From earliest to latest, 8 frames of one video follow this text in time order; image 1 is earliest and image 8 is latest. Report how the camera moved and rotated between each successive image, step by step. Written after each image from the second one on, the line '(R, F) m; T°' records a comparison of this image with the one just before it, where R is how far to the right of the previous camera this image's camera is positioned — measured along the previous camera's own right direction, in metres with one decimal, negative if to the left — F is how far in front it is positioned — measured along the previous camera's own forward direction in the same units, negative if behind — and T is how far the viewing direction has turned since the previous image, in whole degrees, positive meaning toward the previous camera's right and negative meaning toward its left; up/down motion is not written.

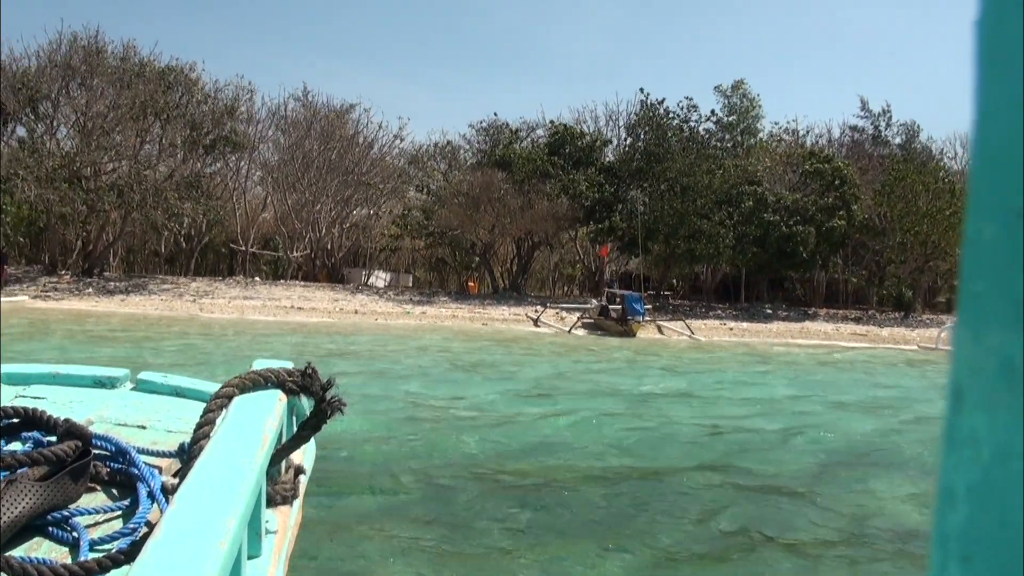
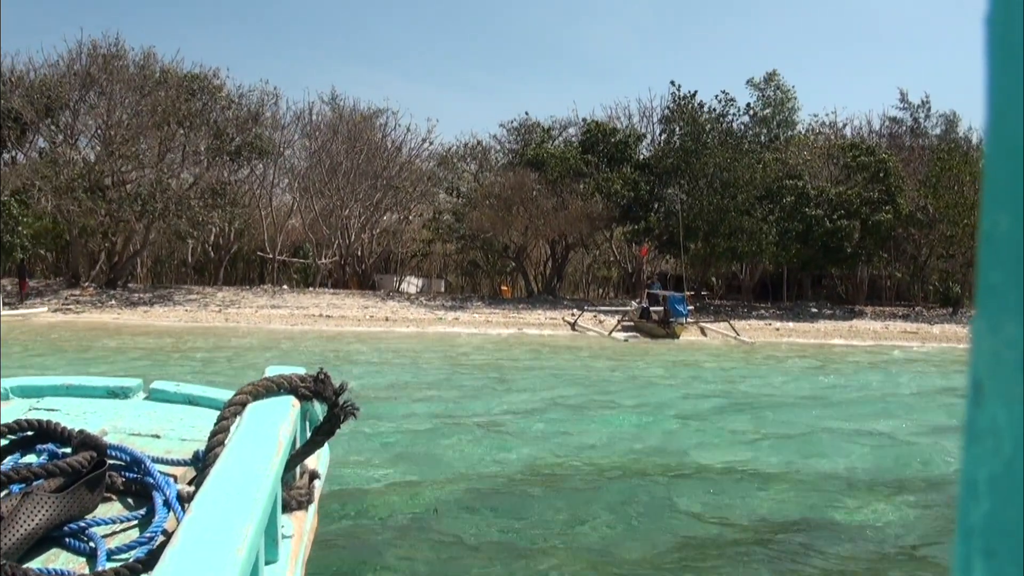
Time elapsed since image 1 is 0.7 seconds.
(0.0, +0.7) m; -2°
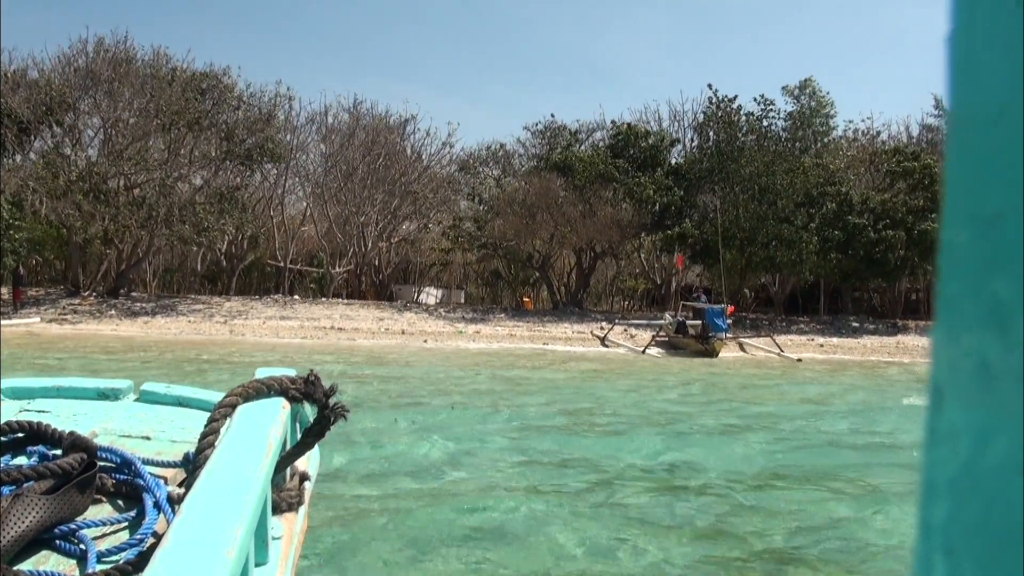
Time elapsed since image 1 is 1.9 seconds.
(-0.1, +1.2) m; -1°
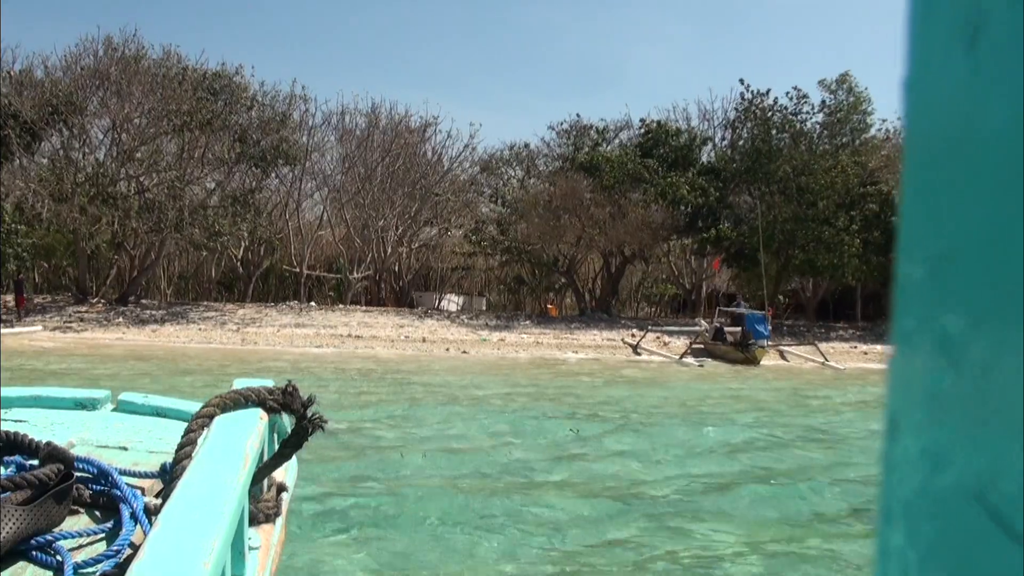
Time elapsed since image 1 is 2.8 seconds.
(-0.1, +0.9) m; -1°
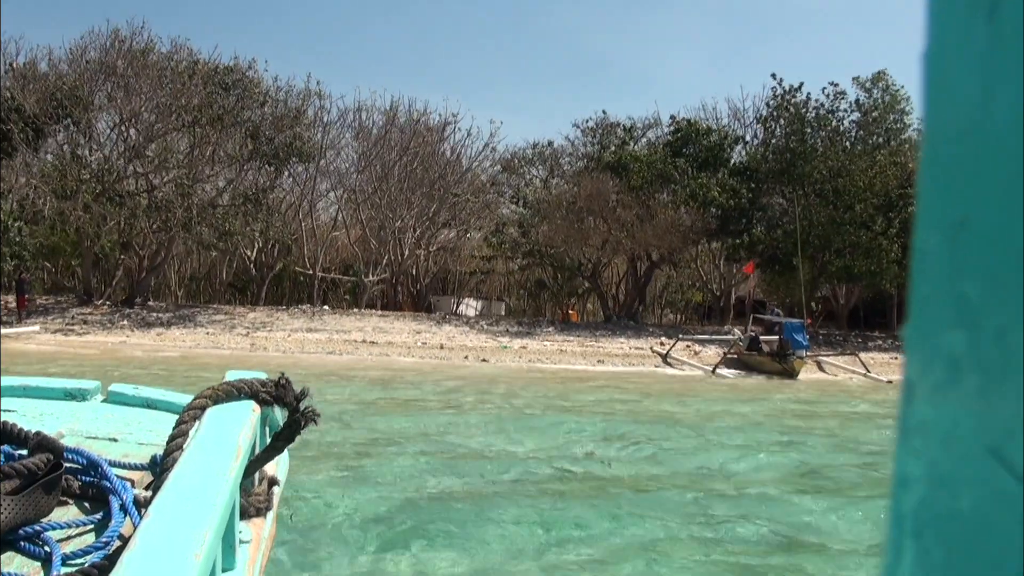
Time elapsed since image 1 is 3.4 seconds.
(-0.1, +0.8) m; -1°
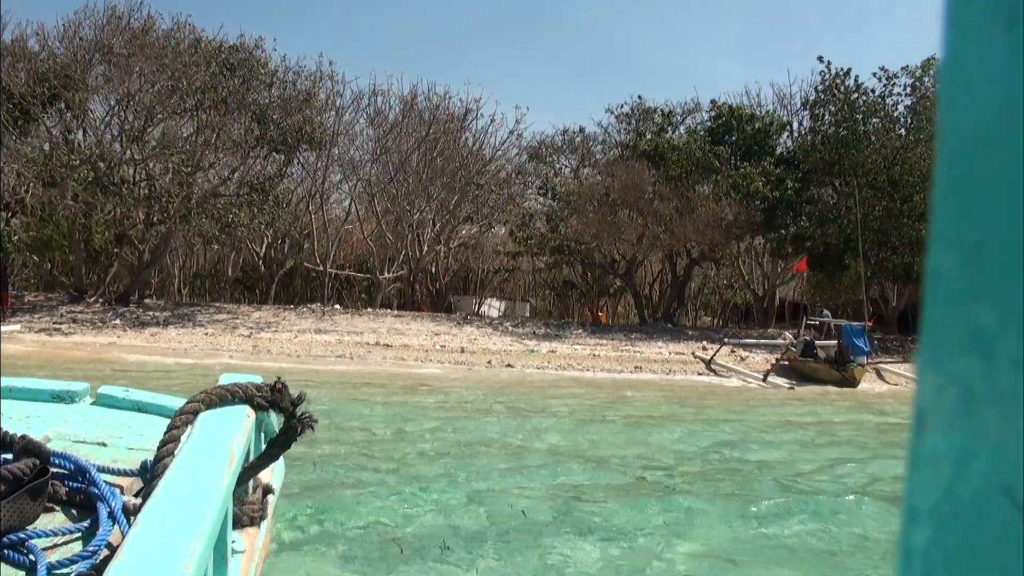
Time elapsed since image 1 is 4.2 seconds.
(-0.1, +1.5) m; -1°
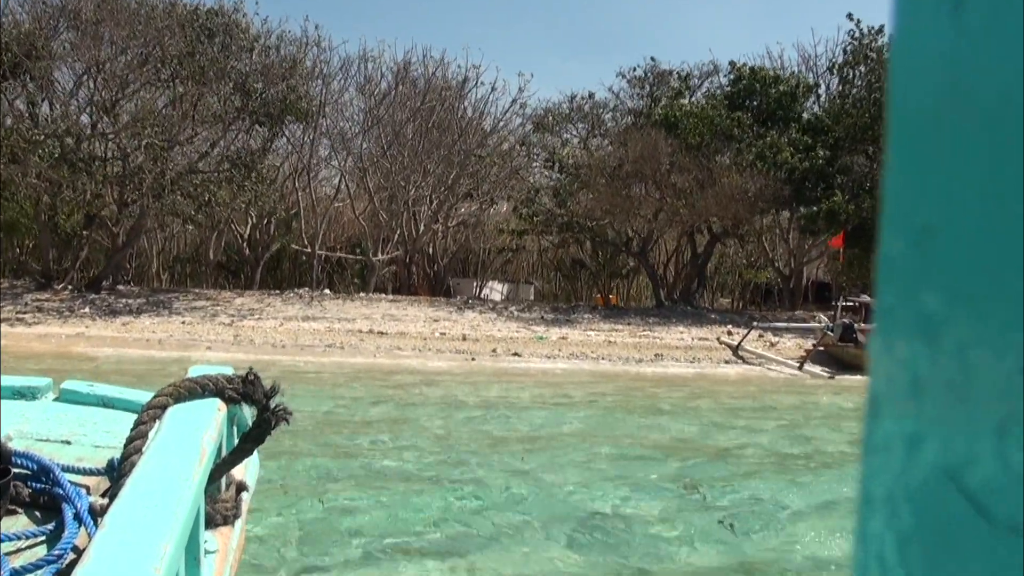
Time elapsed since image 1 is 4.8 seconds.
(-0.1, +1.4) m; 0°
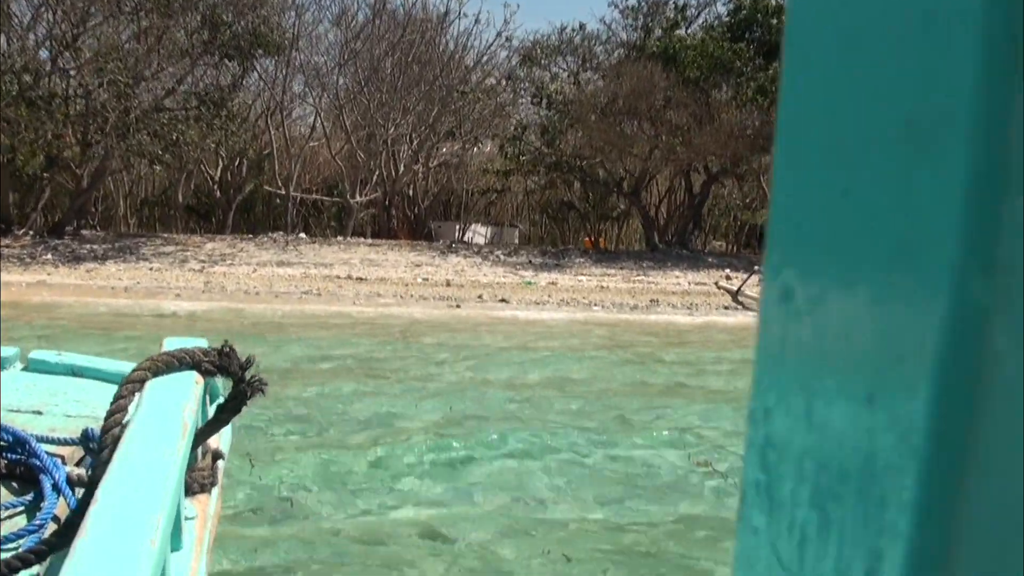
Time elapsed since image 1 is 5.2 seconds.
(-0.1, +0.7) m; +1°
